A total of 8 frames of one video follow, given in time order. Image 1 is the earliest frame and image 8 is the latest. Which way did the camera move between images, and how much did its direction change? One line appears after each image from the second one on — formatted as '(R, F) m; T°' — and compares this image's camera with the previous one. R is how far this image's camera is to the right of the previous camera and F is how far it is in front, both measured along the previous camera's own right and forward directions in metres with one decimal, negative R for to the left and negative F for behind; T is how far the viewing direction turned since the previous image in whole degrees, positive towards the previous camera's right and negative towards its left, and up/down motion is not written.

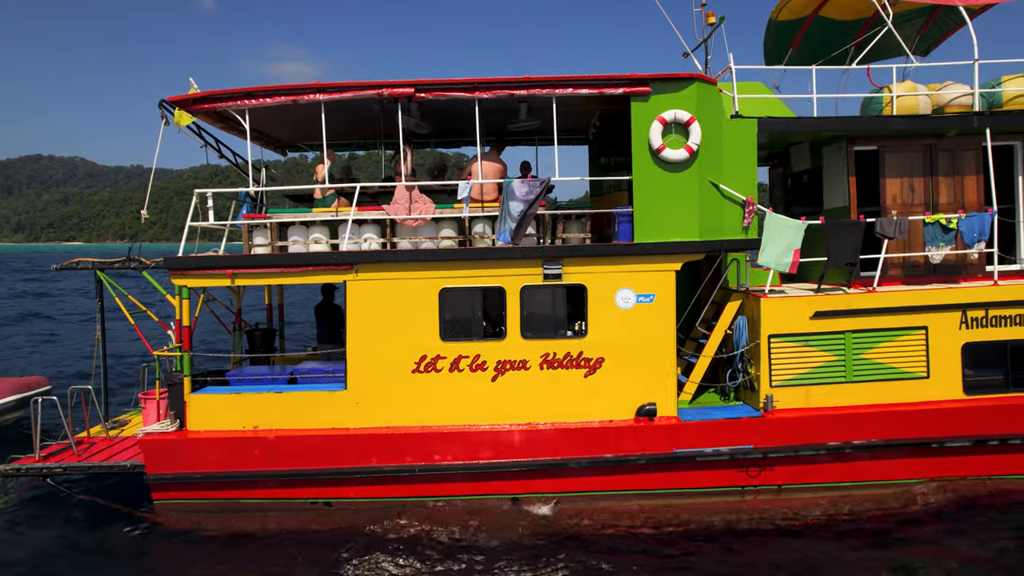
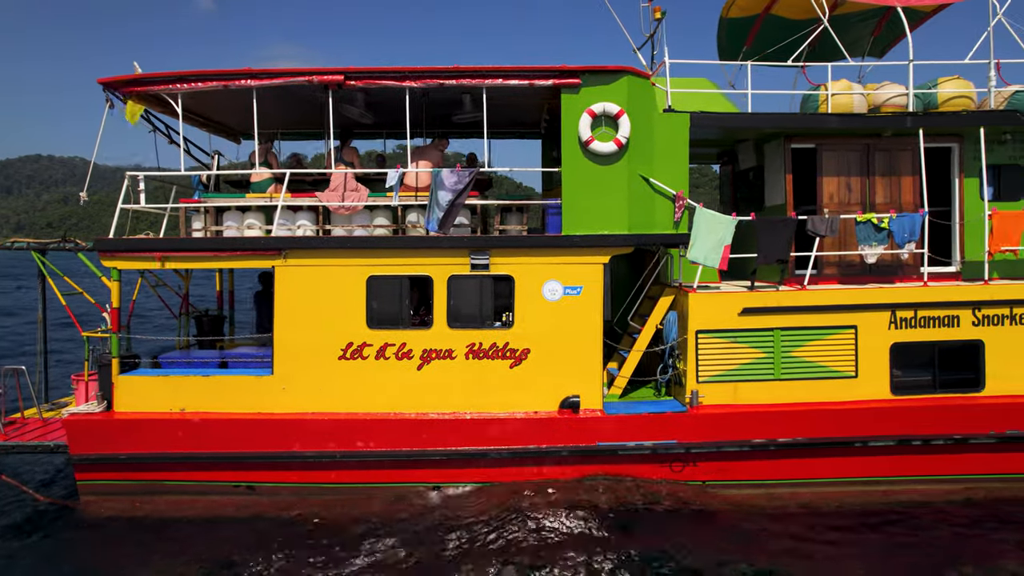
(+0.7, 0.0) m; 0°
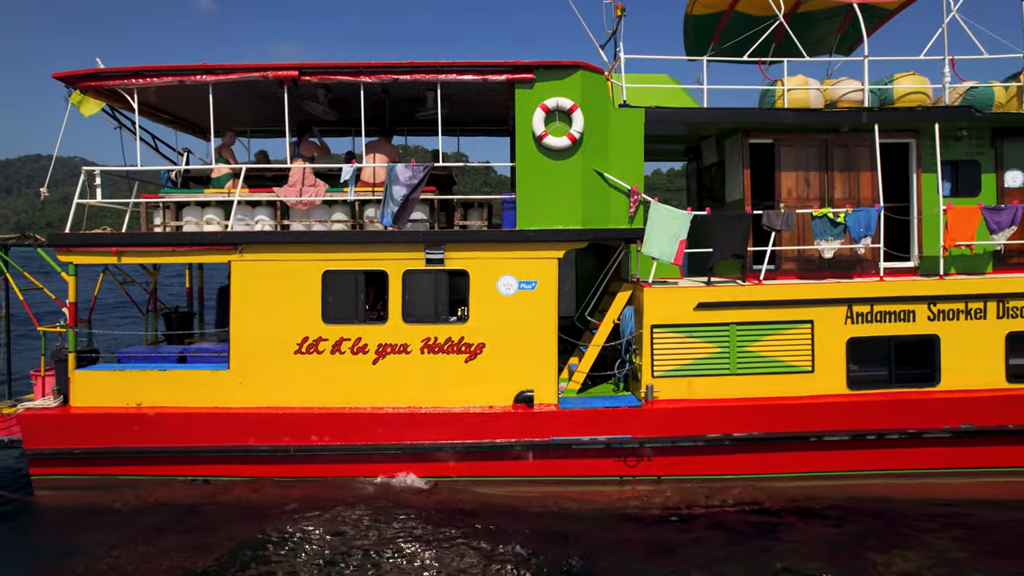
(+0.5, 0.0) m; 0°
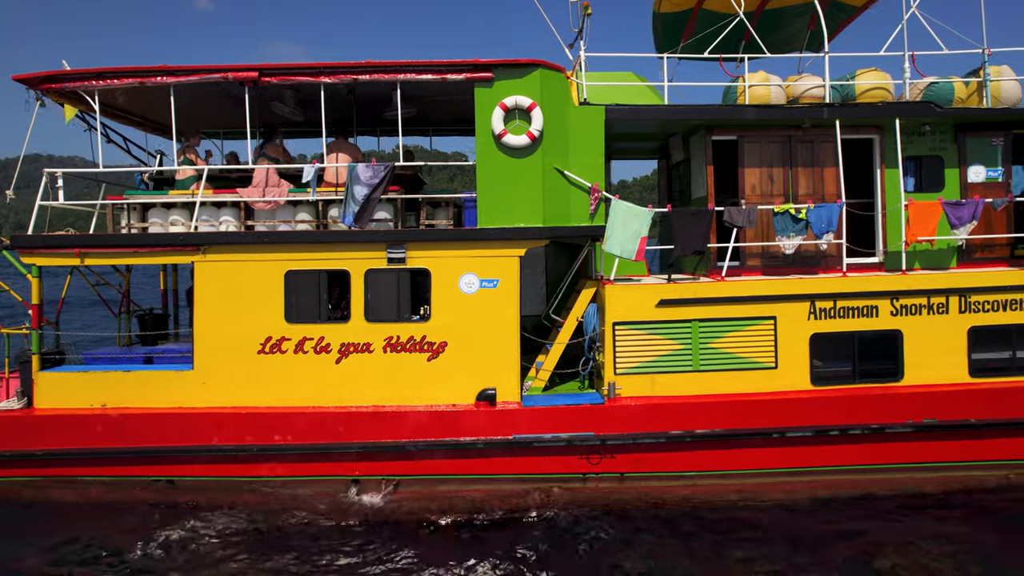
(+0.4, 0.0) m; 0°
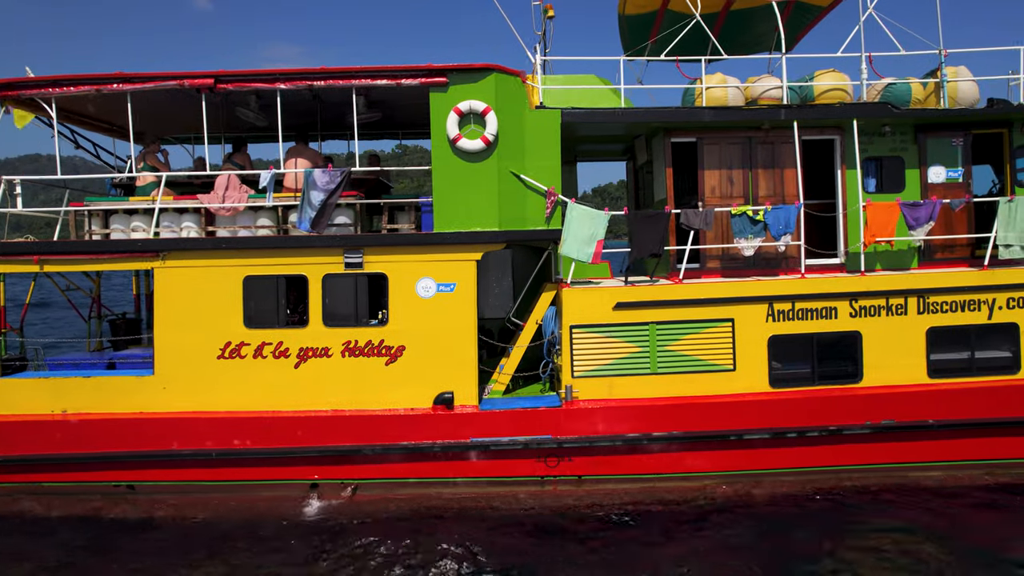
(+0.5, 0.0) m; 0°
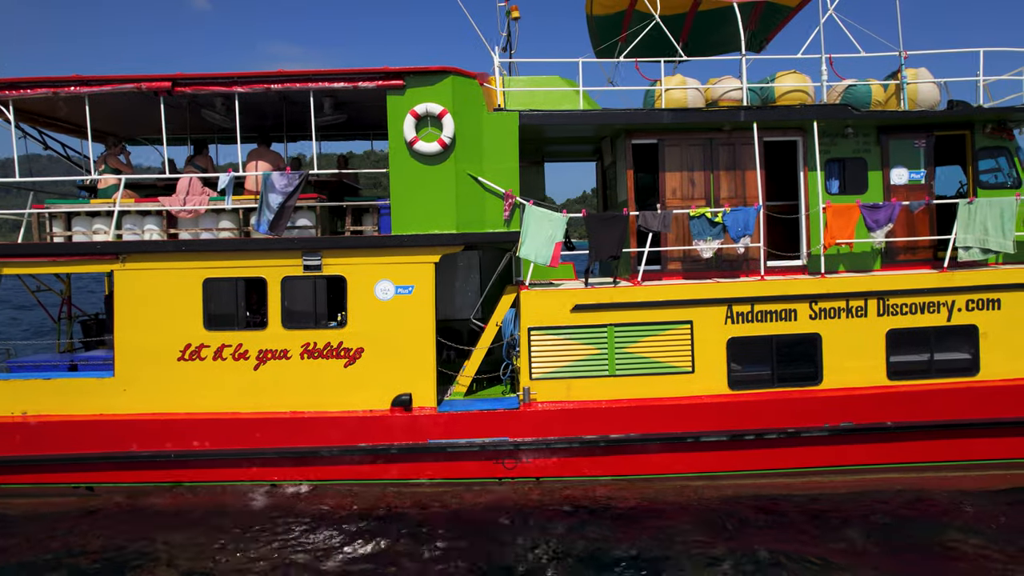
(+0.4, 0.0) m; 0°
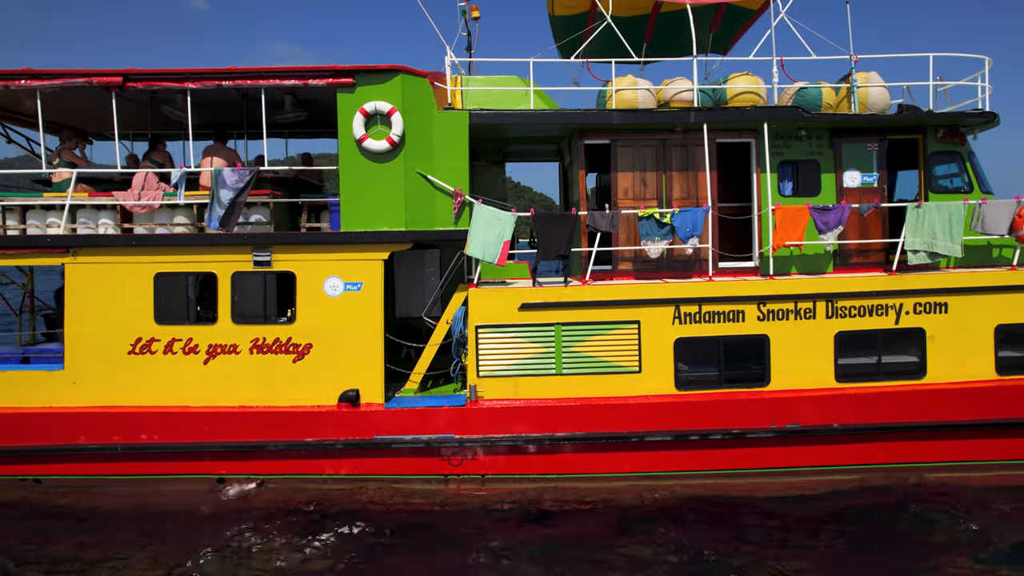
(+0.5, 0.0) m; 0°
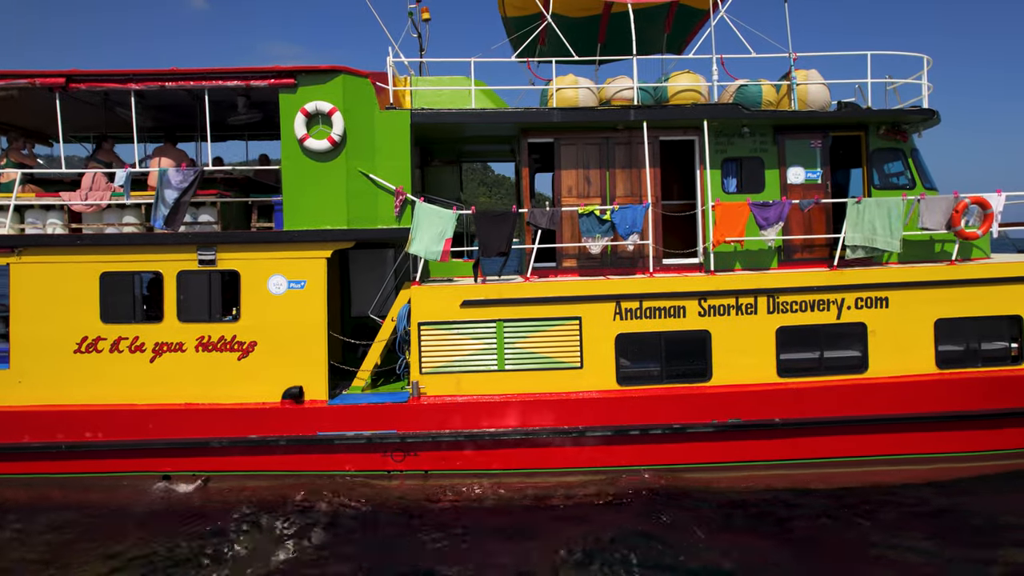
(+0.6, -0.1) m; 0°
